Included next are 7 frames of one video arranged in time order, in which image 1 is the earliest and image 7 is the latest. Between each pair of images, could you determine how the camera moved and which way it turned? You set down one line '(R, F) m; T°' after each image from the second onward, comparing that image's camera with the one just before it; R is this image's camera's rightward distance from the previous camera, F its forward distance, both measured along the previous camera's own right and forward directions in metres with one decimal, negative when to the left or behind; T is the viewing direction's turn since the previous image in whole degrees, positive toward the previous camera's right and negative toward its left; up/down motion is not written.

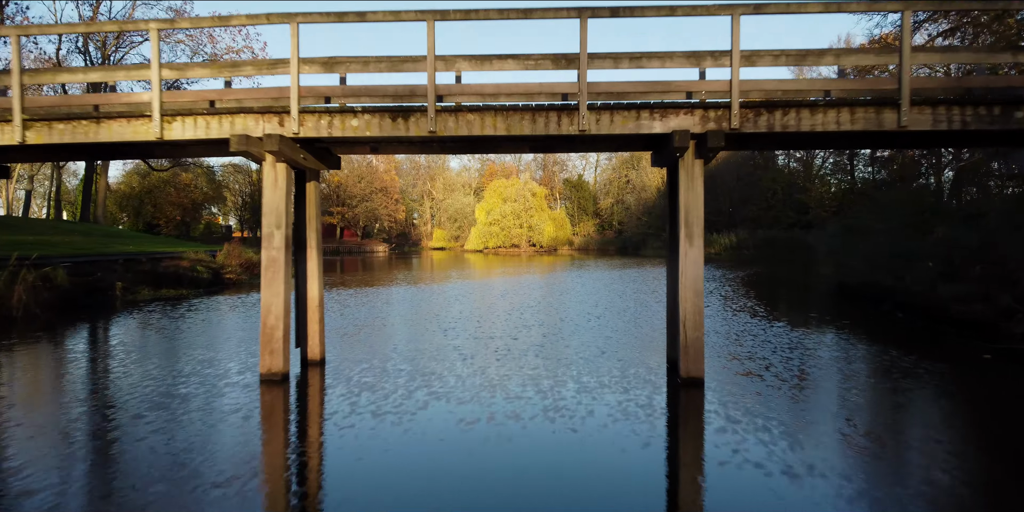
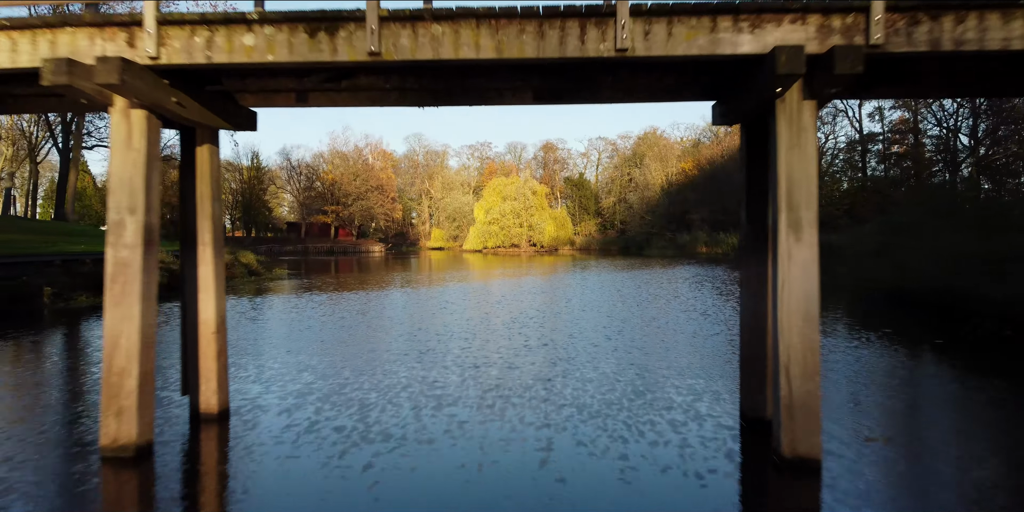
(0.0, +1.6) m; 0°
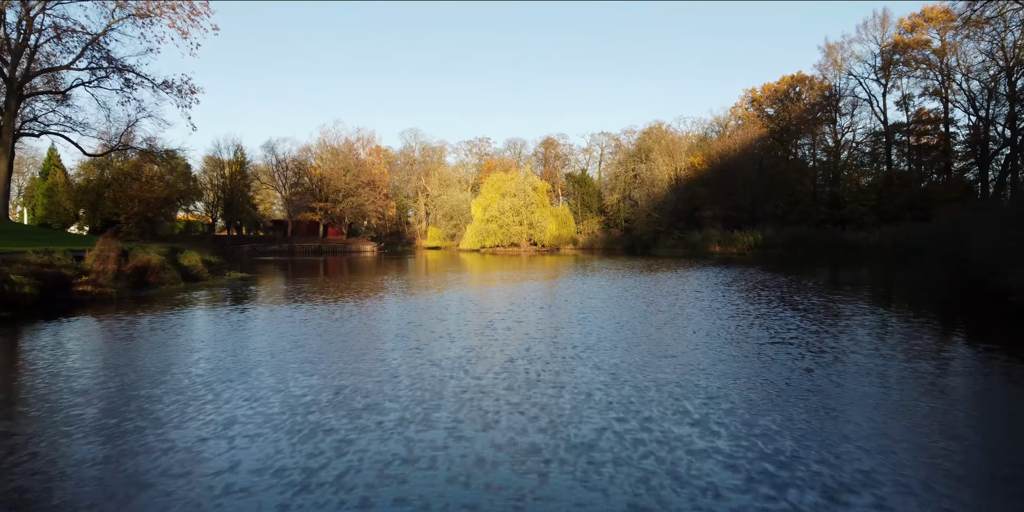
(0.0, +2.9) m; 0°
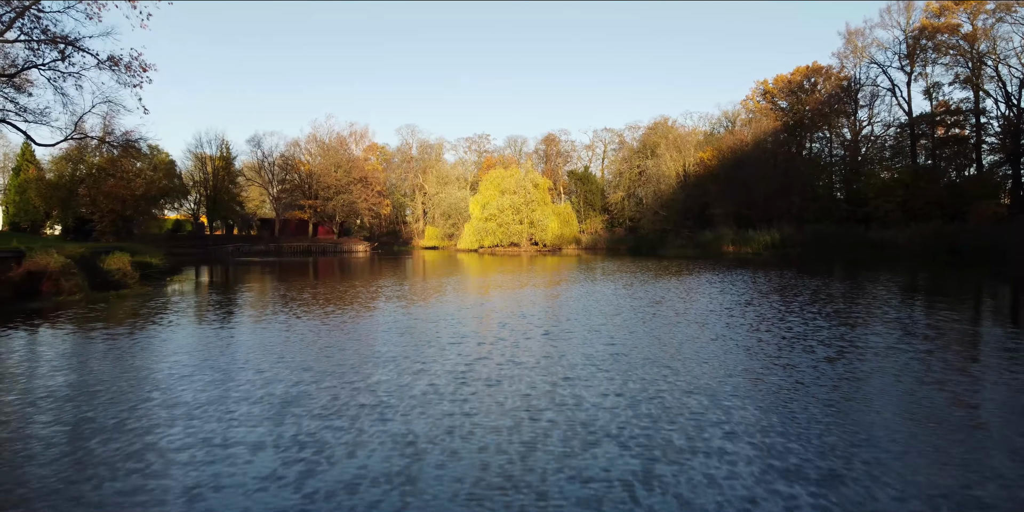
(+0.1, +2.5) m; 0°
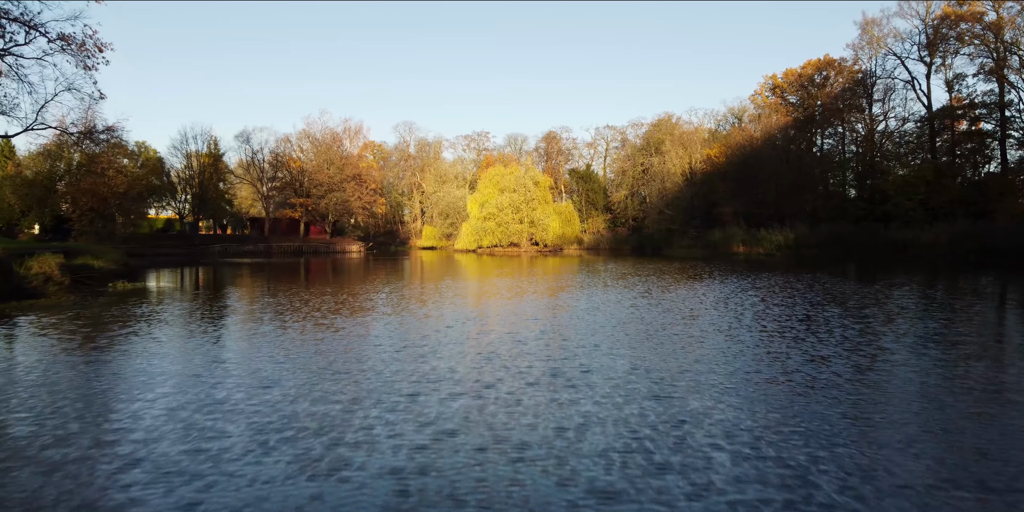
(0.0, +1.8) m; 0°
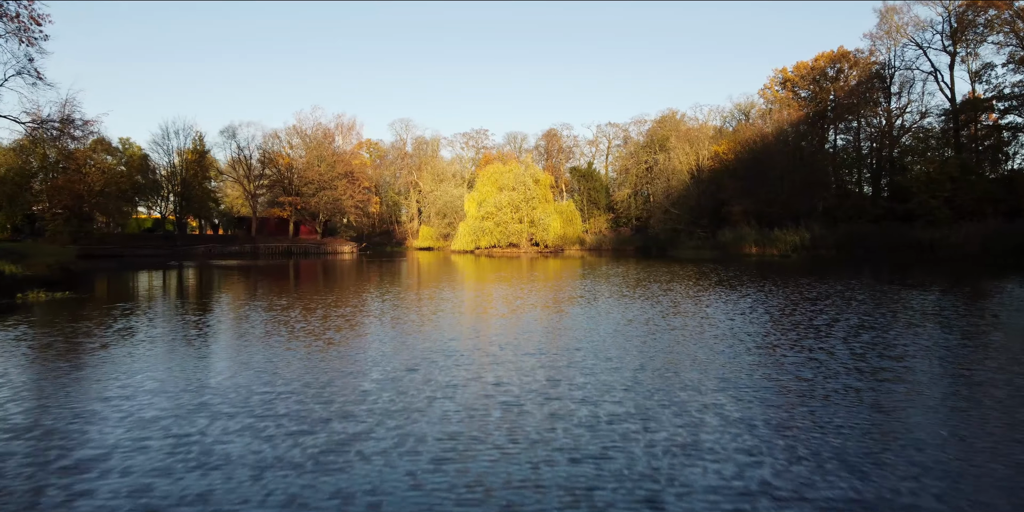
(0.0, +1.9) m; 0°
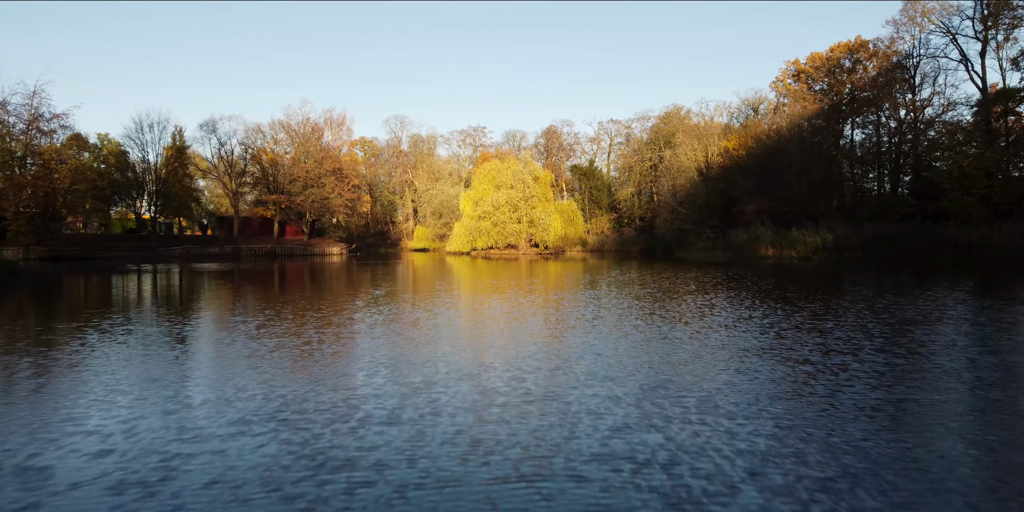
(+0.1, +2.4) m; 0°
